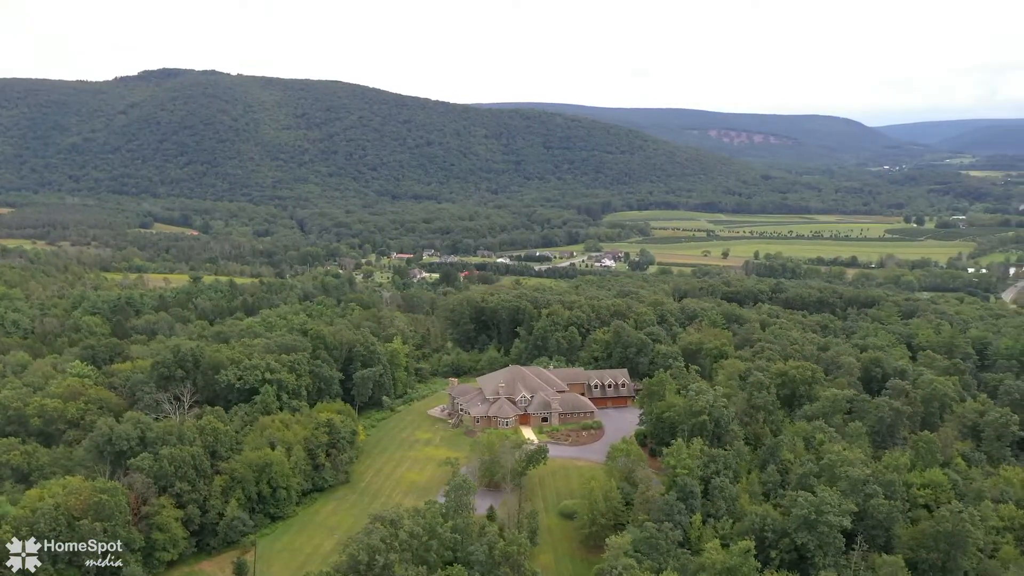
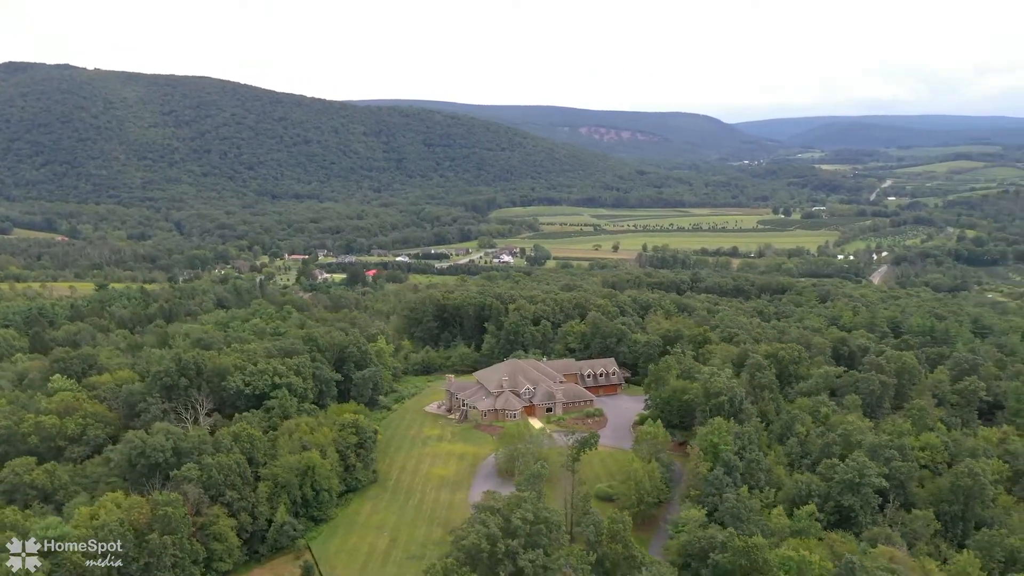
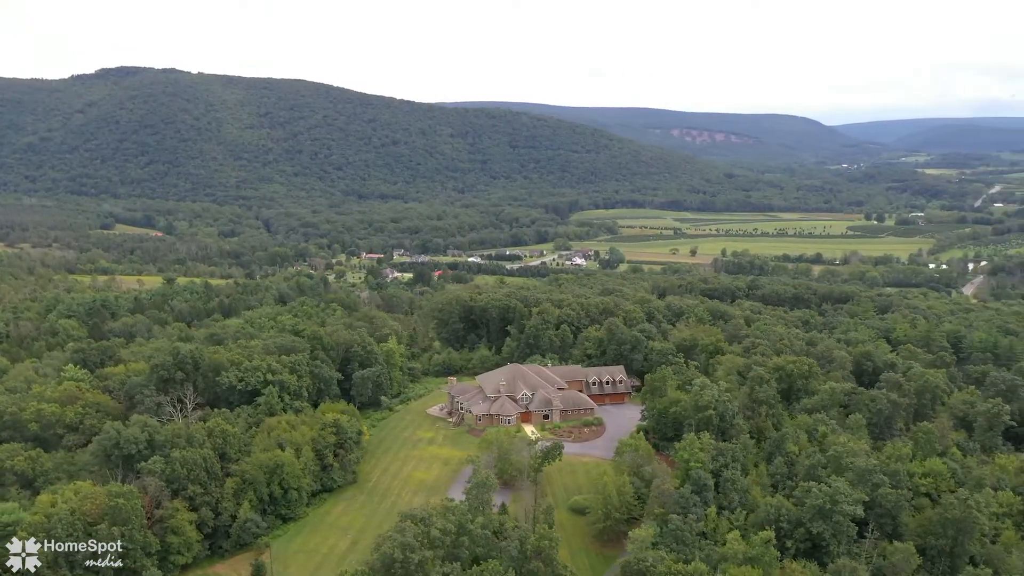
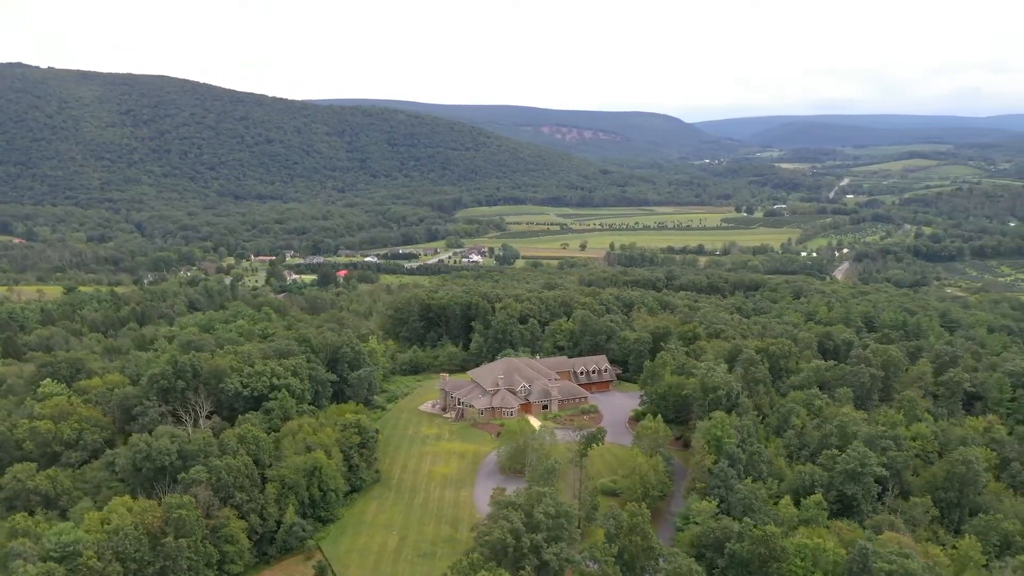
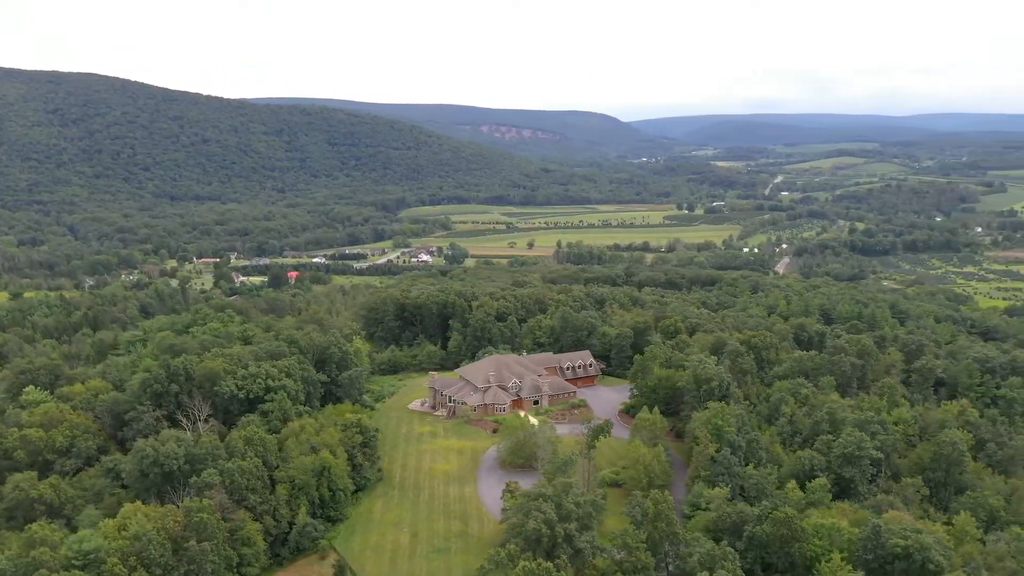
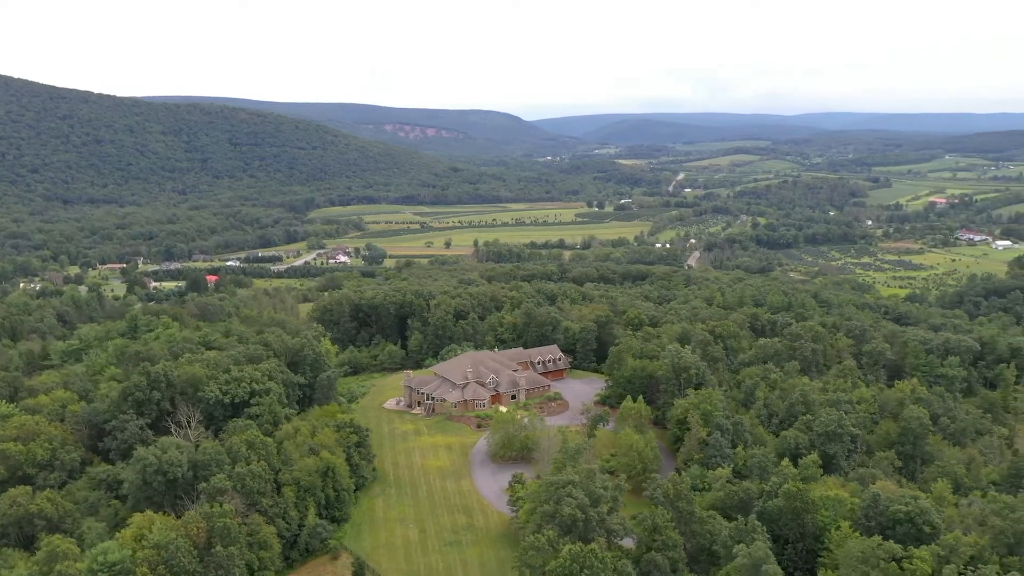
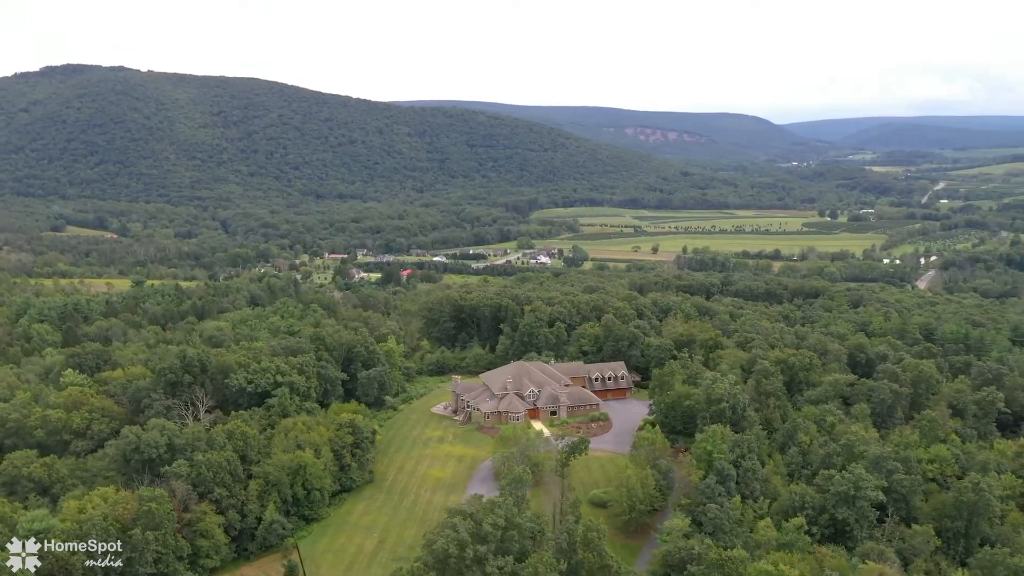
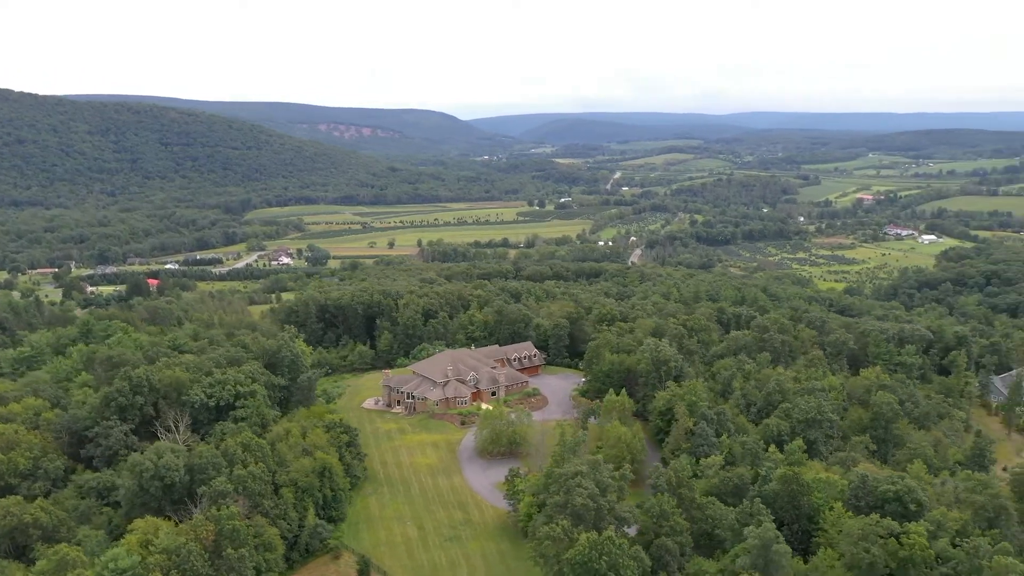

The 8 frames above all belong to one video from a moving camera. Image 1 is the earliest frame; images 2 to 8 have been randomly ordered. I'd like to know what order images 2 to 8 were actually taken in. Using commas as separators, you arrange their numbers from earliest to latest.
3, 7, 2, 4, 5, 6, 8
